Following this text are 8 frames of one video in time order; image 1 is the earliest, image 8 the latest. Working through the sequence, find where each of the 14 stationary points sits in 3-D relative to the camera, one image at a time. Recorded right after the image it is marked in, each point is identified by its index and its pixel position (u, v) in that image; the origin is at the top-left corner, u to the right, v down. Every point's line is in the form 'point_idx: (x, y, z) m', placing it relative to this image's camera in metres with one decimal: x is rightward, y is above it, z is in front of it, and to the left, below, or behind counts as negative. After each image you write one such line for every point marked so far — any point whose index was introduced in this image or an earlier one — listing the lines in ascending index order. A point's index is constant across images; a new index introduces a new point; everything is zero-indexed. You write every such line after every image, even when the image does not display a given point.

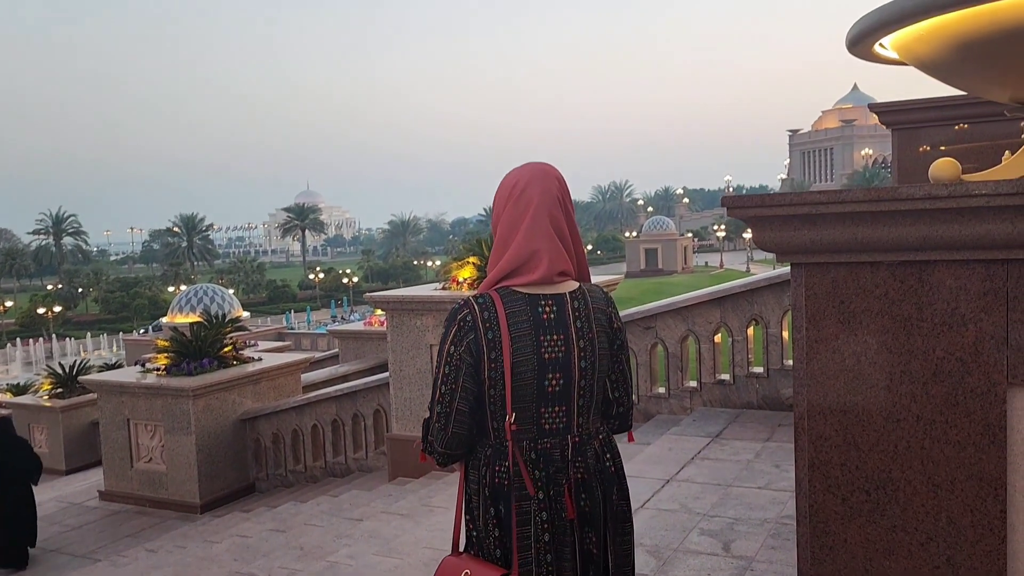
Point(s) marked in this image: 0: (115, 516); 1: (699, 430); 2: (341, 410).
0: (-3.7, -2.1, +7.9) m
1: (+1.2, -0.9, +5.6) m
2: (-1.6, -1.1, +7.8) m
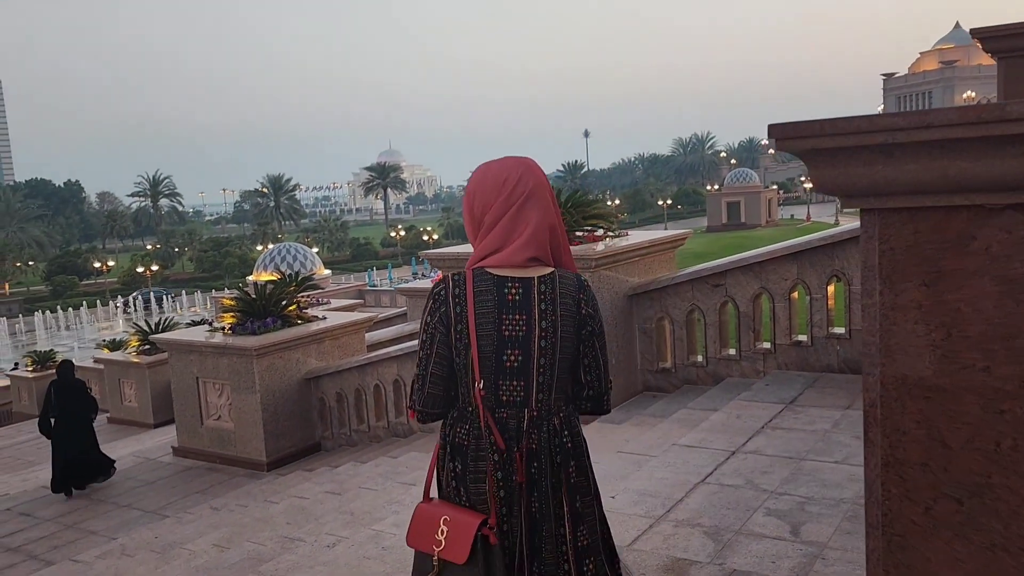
0: (-3.1, -1.8, +8.0) m
1: (+1.6, -0.7, +5.2) m
2: (-1.0, -0.7, +7.6) m
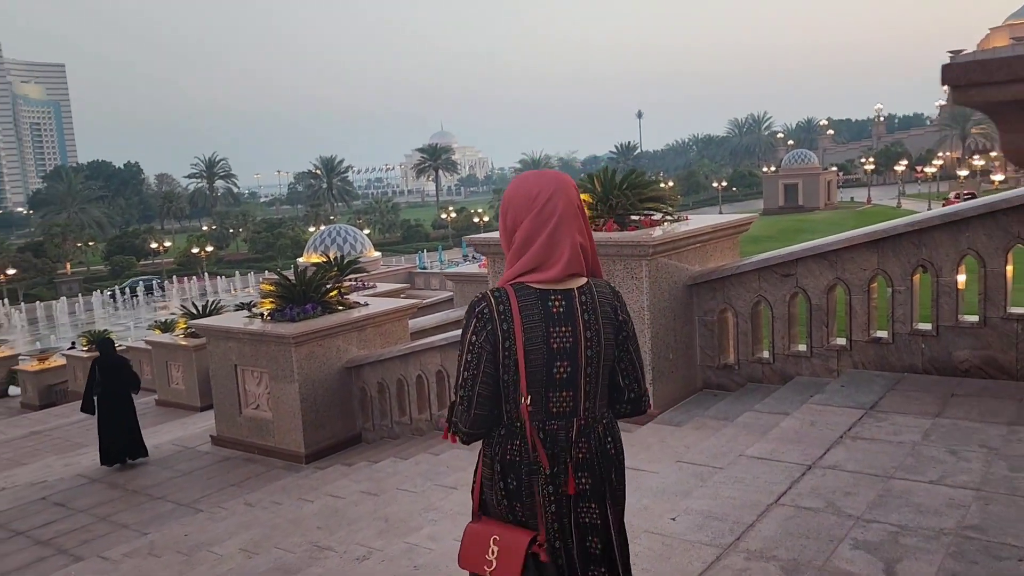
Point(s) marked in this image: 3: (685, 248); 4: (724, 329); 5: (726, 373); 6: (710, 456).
0: (-2.7, -1.6, +7.8) m
1: (+1.9, -0.6, +4.7) m
2: (-0.6, -0.6, +7.3) m
3: (+1.2, +0.3, +5.8) m
4: (+1.5, -0.3, +5.8) m
5: (+1.5, -0.6, +5.8) m
6: (+1.0, -0.8, +4.1) m
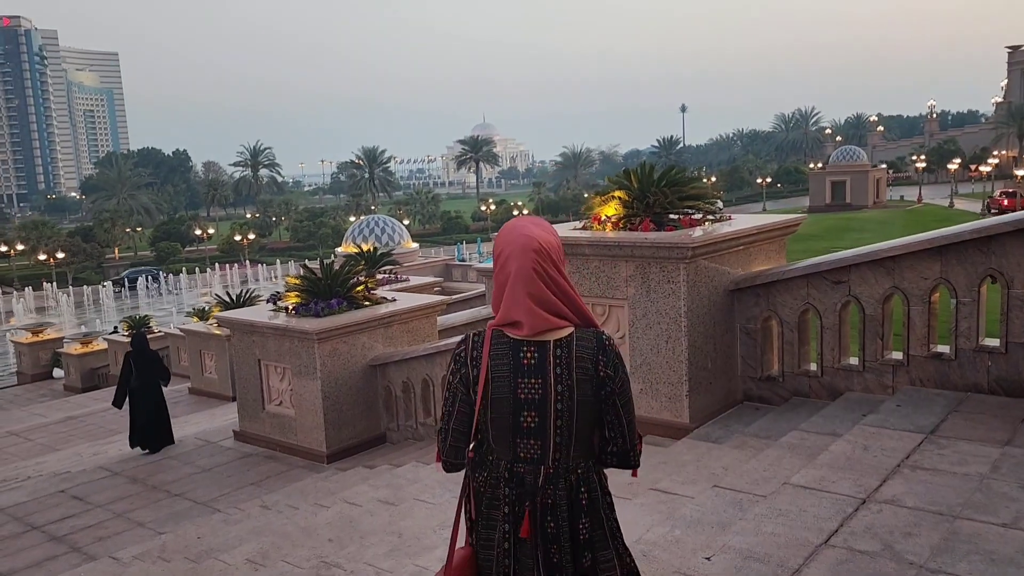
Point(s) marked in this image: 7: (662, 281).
0: (-2.4, -1.5, +7.6) m
1: (+2.0, -0.7, +4.3) m
2: (-0.3, -0.6, +7.0) m
3: (+1.4, +0.2, +5.4) m
4: (+1.7, -0.3, +5.5) m
5: (+1.7, -0.6, +5.4) m
6: (+1.1, -0.9, +3.8) m
7: (+0.9, 0.0, +5.1) m
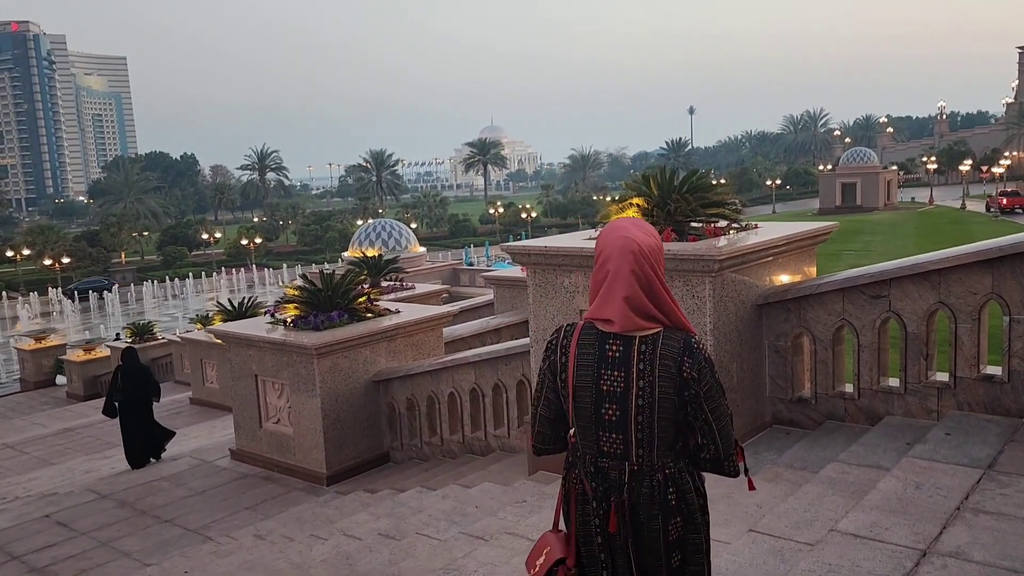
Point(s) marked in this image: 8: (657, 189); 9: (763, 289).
0: (-2.3, -1.7, +7.3) m
1: (+2.0, -0.8, +3.8) m
2: (-0.2, -0.7, +6.6) m
3: (+1.4, +0.2, +5.0) m
4: (+1.7, -0.4, +5.0) m
5: (+1.7, -0.7, +5.0) m
6: (+1.1, -0.9, +3.4) m
7: (+1.0, 0.0, +4.7) m
8: (+0.9, +0.6, +5.4) m
9: (+1.5, 0.0, +5.0) m
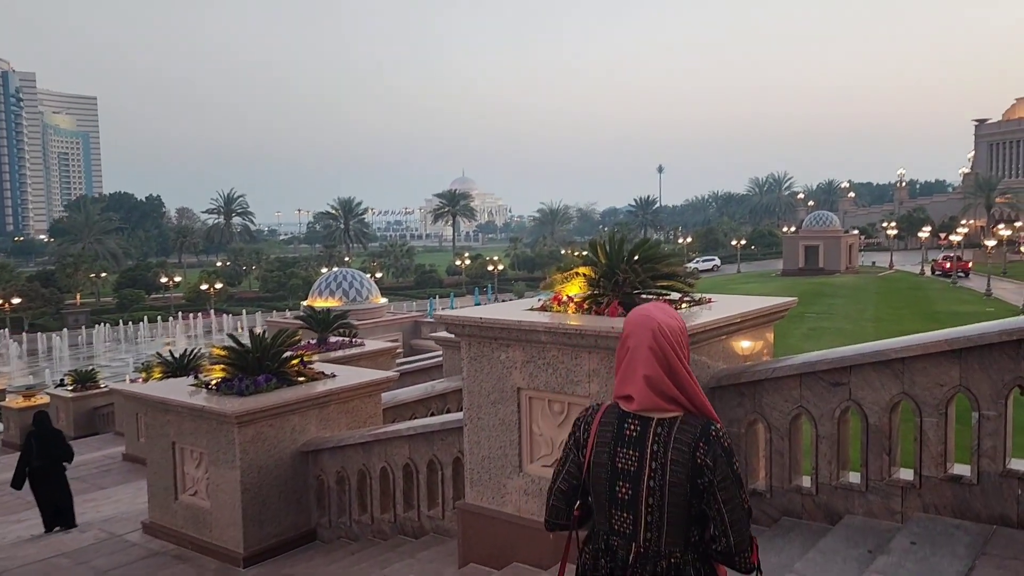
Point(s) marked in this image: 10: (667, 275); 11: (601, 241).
0: (-2.8, -2.1, +6.6) m
1: (+1.7, -1.1, +3.4) m
2: (-0.7, -1.2, +6.1) m
3: (+1.1, -0.3, +4.6) m
4: (+1.3, -0.9, +4.6) m
5: (+1.3, -1.2, +4.6) m
6: (+0.8, -1.3, +2.9) m
7: (+0.6, -0.5, +4.3) m
8: (+0.6, +0.2, +5.0) m
9: (+1.1, -0.5, +4.7) m
10: (+0.9, +0.1, +5.0) m
11: (+0.5, +0.3, +5.1) m
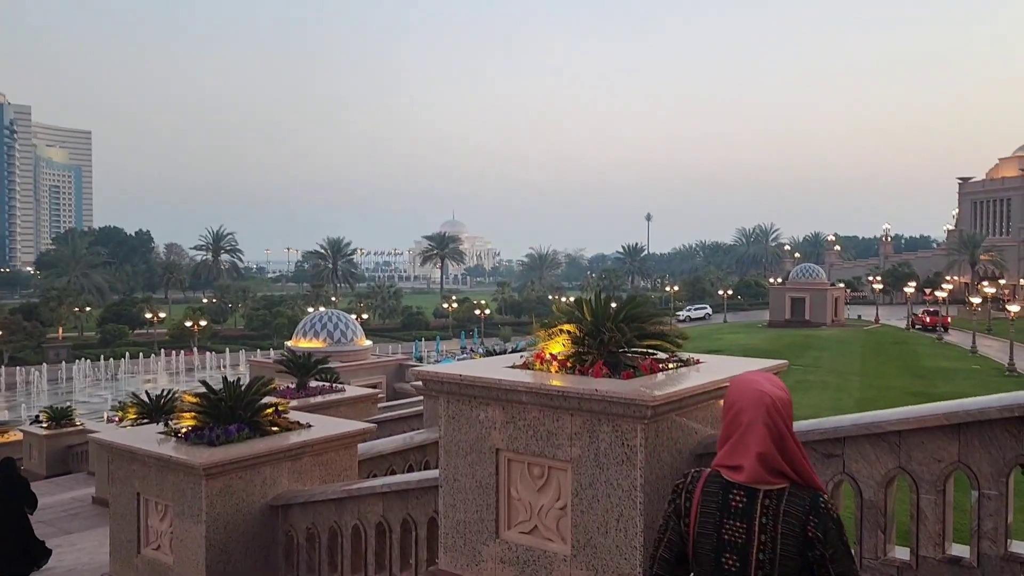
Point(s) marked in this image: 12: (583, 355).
0: (-3.0, -2.4, +6.3) m
1: (+1.6, -1.4, +3.2) m
2: (-0.8, -1.5, +5.8) m
3: (+1.0, -0.6, +4.4) m
4: (+1.2, -1.2, +4.4) m
5: (+1.2, -1.5, +4.4) m
6: (+0.7, -1.5, +2.7) m
7: (+0.5, -0.8, +4.1) m
8: (+0.5, -0.2, +4.9) m
9: (+1.0, -0.8, +4.5) m
10: (+0.8, -0.3, +4.8) m
11: (+0.4, -0.1, +5.0) m
12: (+0.4, -0.4, +4.8) m
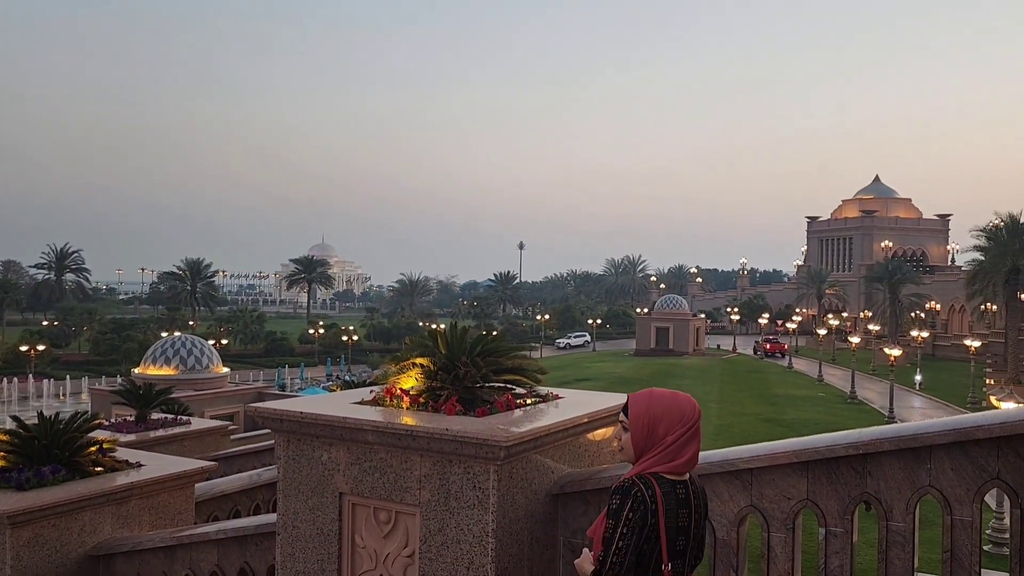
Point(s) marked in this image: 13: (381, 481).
0: (-4.0, -2.6, +5.4) m
1: (+1.0, -1.6, +3.1) m
2: (-1.8, -1.7, +5.3) m
3: (+0.2, -0.8, +4.2) m
4: (+0.4, -1.4, +4.3) m
5: (+0.4, -1.7, +4.2) m
6: (+0.2, -1.6, +2.5) m
7: (-0.2, -0.9, +3.9) m
8: (-0.4, -0.3, +4.6) m
9: (+0.2, -1.0, +4.3) m
10: (0.0, -0.5, +4.7) m
11: (-0.4, -0.2, +4.7) m
12: (-0.4, -0.5, +4.5) m
13: (-0.6, -0.9, +4.1) m
